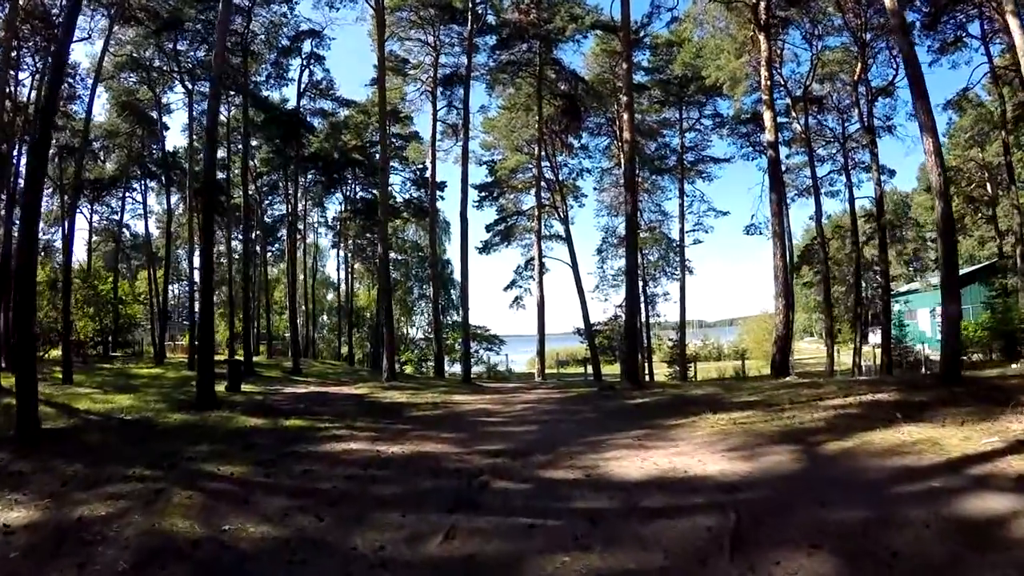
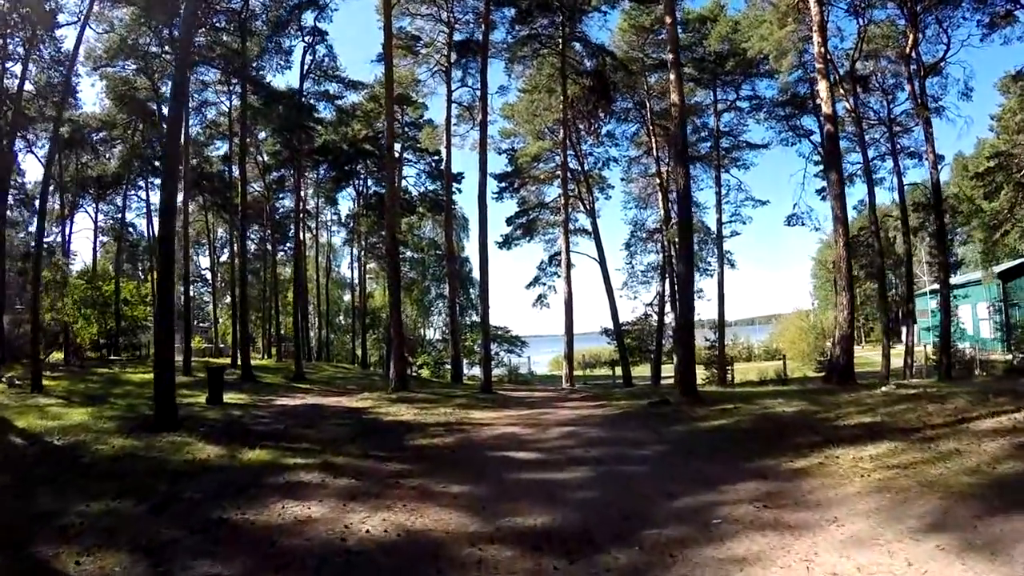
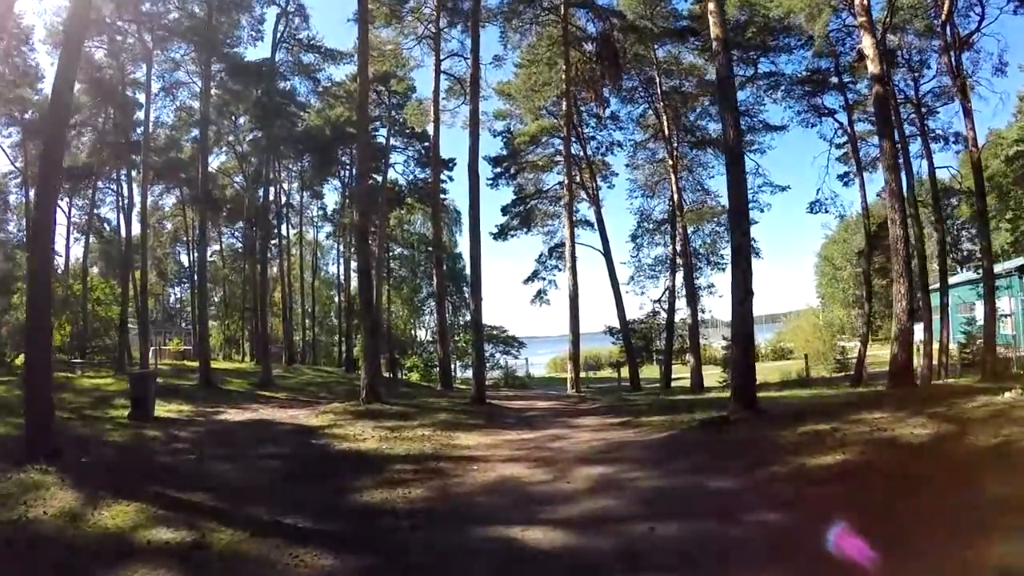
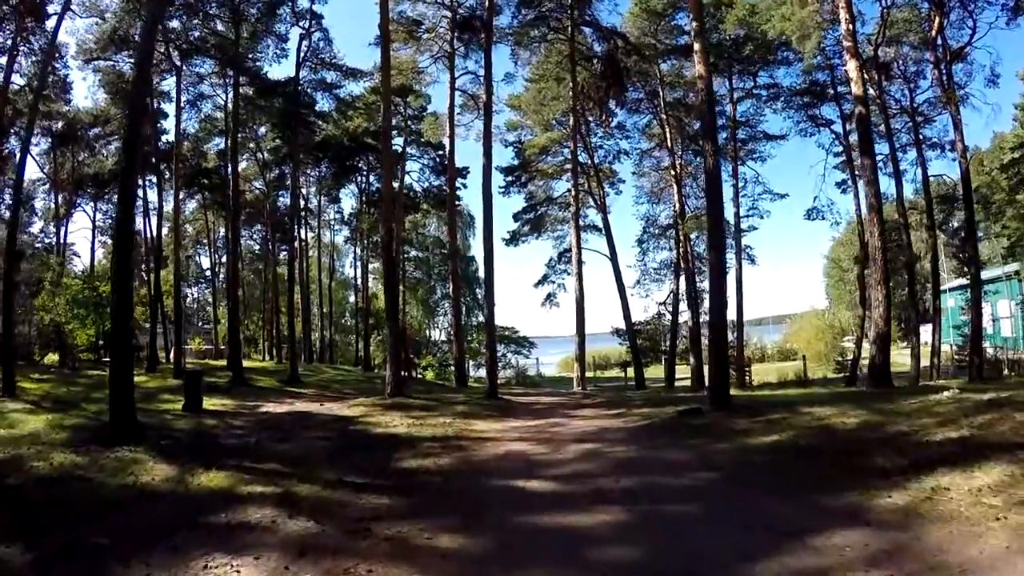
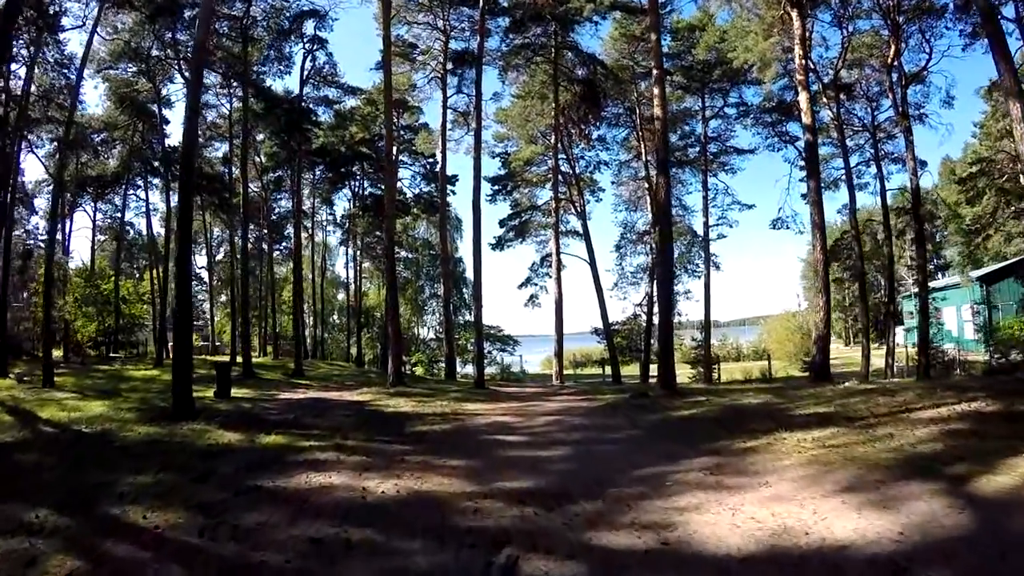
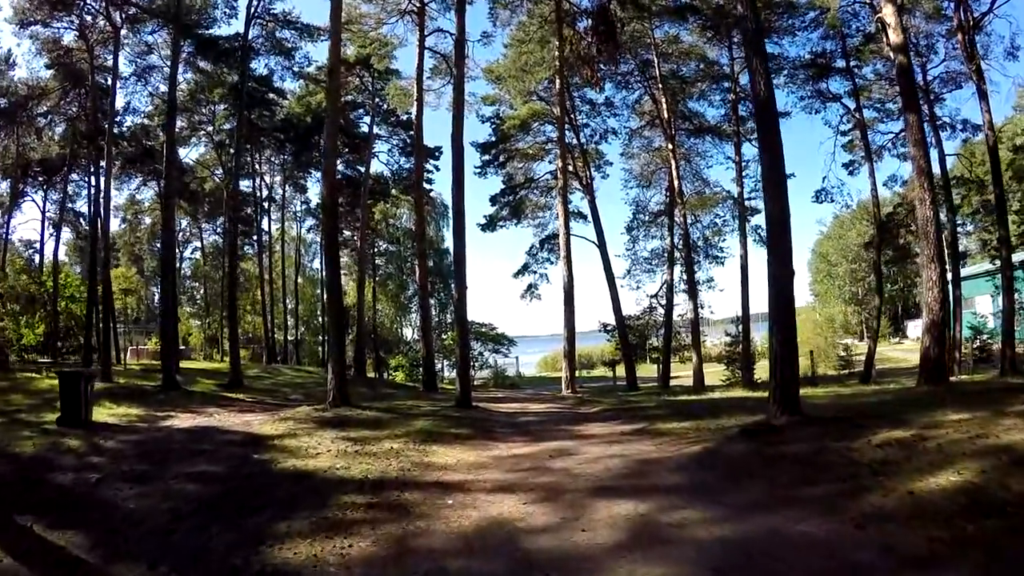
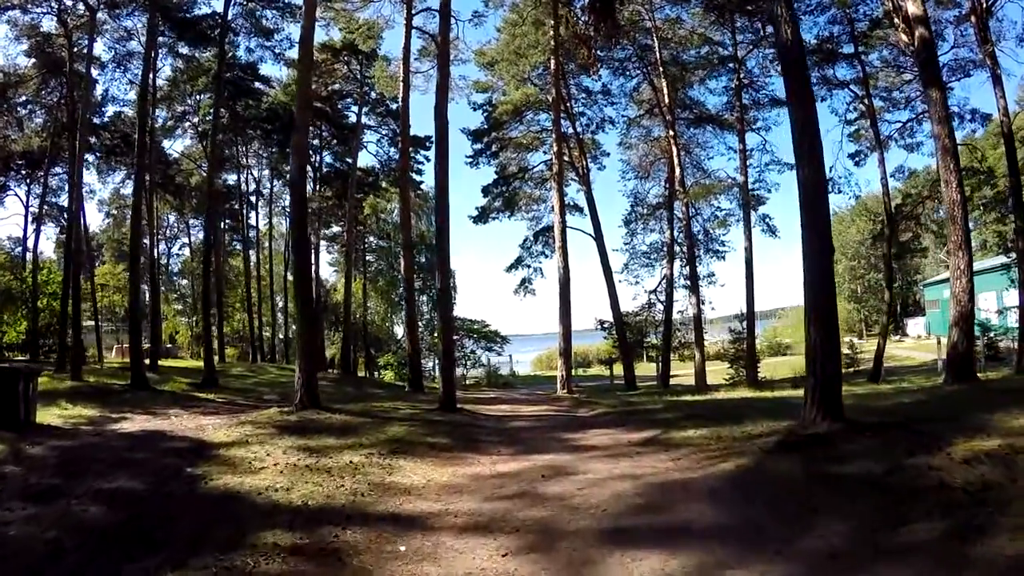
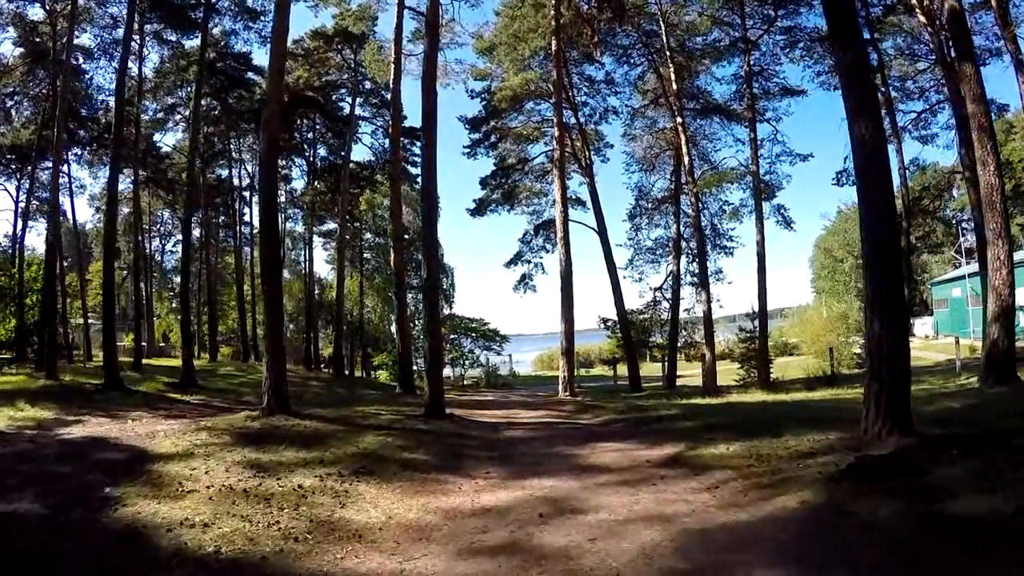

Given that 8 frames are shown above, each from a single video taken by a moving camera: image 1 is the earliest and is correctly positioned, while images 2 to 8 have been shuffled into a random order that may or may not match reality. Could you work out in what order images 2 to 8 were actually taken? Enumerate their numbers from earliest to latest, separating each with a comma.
5, 2, 4, 3, 6, 7, 8
